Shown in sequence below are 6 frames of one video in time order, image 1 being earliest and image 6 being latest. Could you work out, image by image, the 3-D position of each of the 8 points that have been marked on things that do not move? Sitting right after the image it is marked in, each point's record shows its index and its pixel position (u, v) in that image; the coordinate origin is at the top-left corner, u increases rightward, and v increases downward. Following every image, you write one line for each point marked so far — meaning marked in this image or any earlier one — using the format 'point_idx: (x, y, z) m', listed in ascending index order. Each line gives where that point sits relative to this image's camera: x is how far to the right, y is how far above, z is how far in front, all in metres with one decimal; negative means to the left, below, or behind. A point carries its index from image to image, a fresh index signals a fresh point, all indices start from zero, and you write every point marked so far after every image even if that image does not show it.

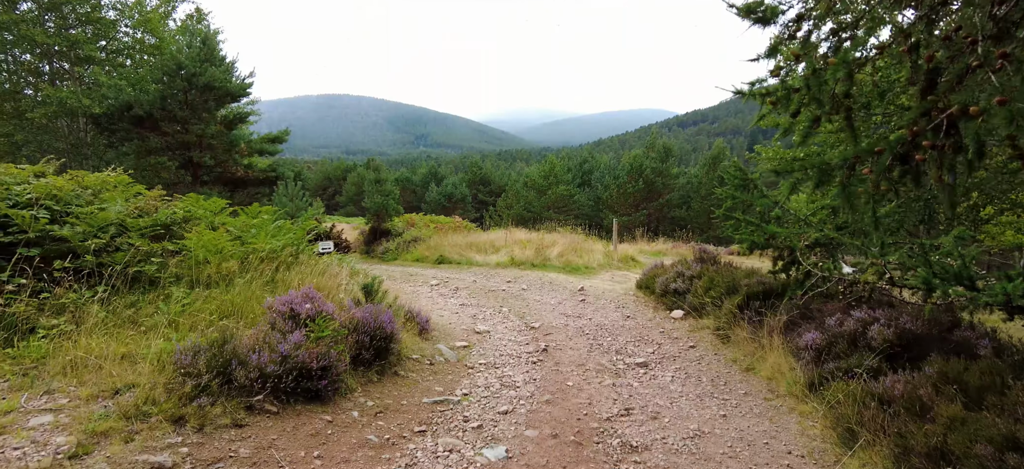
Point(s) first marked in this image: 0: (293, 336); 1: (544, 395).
0: (-1.6, -0.8, +3.9) m
1: (+0.3, -1.4, +4.7) m
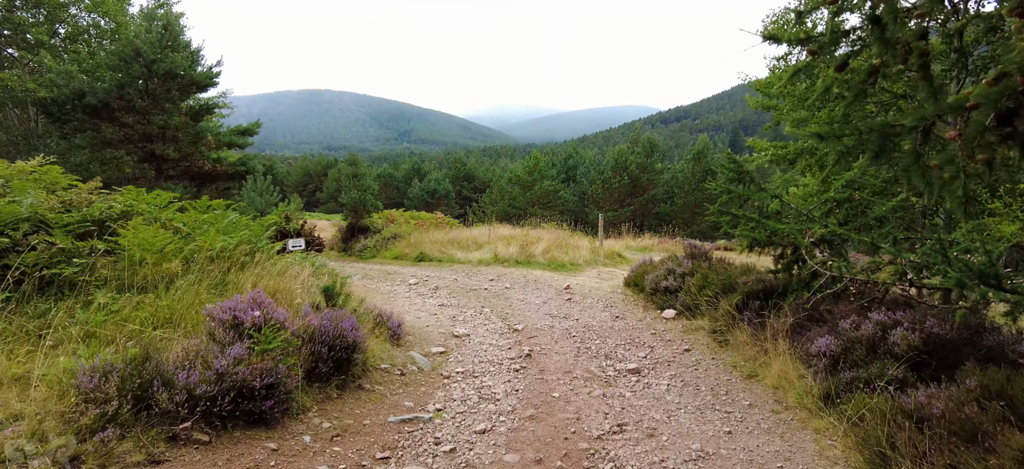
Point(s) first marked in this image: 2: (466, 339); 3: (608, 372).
0: (-1.8, -0.7, +3.3) m
1: (+0.1, -1.4, +4.2) m
2: (-0.6, -1.3, +6.6) m
3: (+0.9, -1.3, +5.1) m
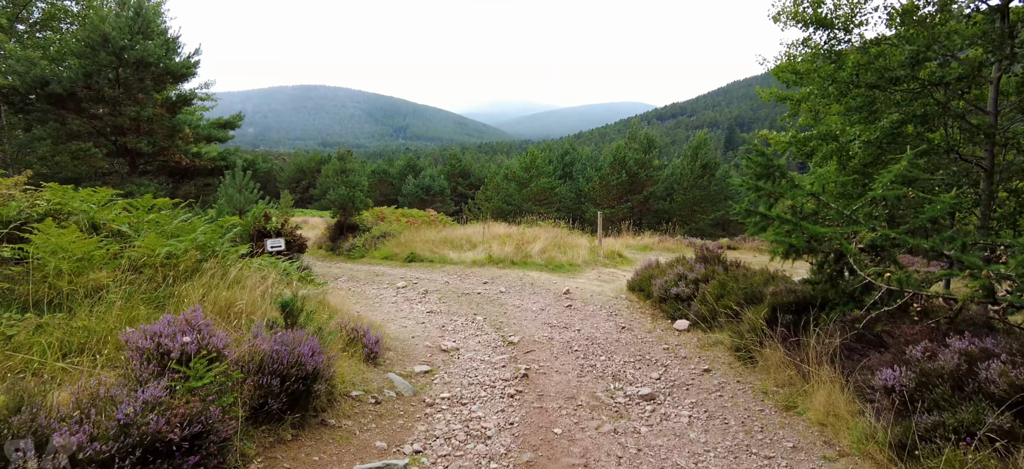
0: (-1.8, -0.8, +2.6) m
1: (+0.1, -1.4, +3.5) m
2: (-0.6, -1.3, +5.9) m
3: (+0.9, -1.4, +4.4) m
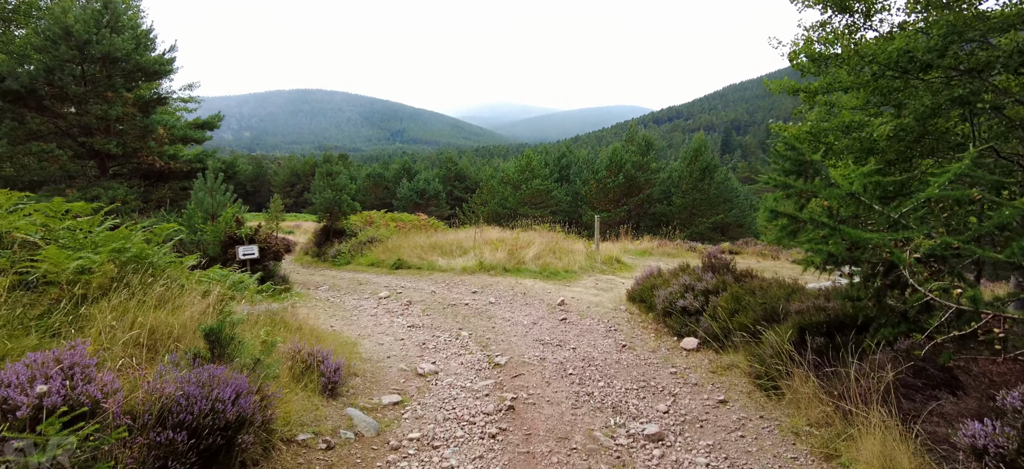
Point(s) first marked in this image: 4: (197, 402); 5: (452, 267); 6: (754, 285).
0: (-1.9, -0.8, +1.9) m
1: (-0.1, -1.5, +2.7) m
2: (-0.8, -1.4, +5.1) m
3: (+0.8, -1.4, +3.7) m
4: (-1.6, -0.8, +2.6) m
5: (-1.4, -0.7, +12.0) m
6: (+2.5, -0.5, +5.5) m
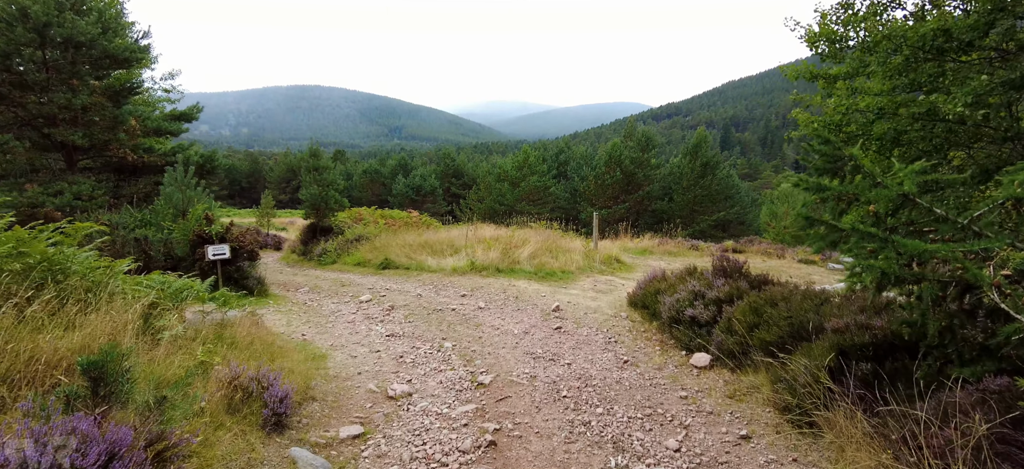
0: (-2.1, -0.9, +1.2) m
1: (-0.2, -1.5, +2.0) m
2: (-0.9, -1.4, +4.4) m
3: (+0.6, -1.5, +3.0) m
4: (-1.7, -0.9, +1.9) m
5: (-1.5, -0.7, +11.3) m
6: (+2.4, -0.5, +4.8) m
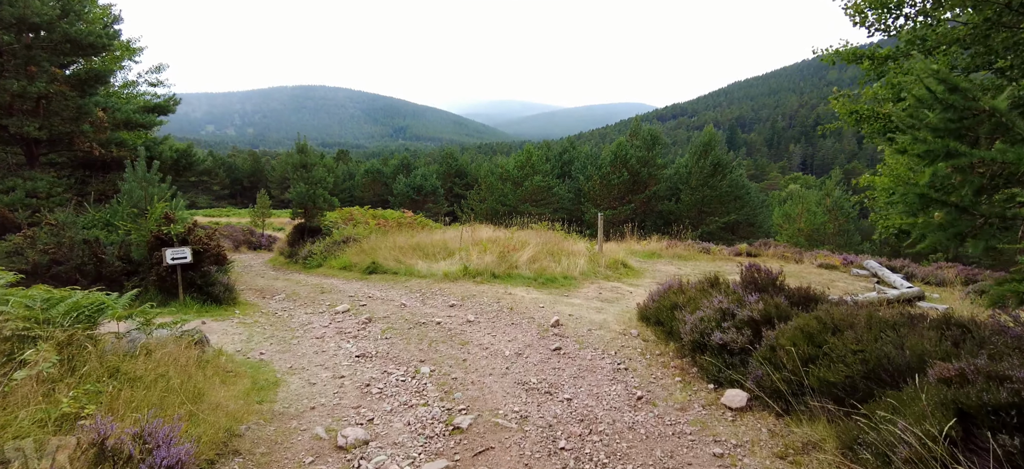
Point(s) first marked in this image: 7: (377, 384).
0: (-2.2, -0.9, +0.2) m
1: (-0.3, -1.5, +1.1) m
2: (-1.0, -1.5, +3.5) m
3: (+0.5, -1.5, +2.0) m
4: (-1.8, -0.9, +1.0) m
5: (-1.6, -0.7, +10.3) m
6: (+2.3, -0.6, +3.8) m
7: (-1.2, -1.4, +4.8) m
